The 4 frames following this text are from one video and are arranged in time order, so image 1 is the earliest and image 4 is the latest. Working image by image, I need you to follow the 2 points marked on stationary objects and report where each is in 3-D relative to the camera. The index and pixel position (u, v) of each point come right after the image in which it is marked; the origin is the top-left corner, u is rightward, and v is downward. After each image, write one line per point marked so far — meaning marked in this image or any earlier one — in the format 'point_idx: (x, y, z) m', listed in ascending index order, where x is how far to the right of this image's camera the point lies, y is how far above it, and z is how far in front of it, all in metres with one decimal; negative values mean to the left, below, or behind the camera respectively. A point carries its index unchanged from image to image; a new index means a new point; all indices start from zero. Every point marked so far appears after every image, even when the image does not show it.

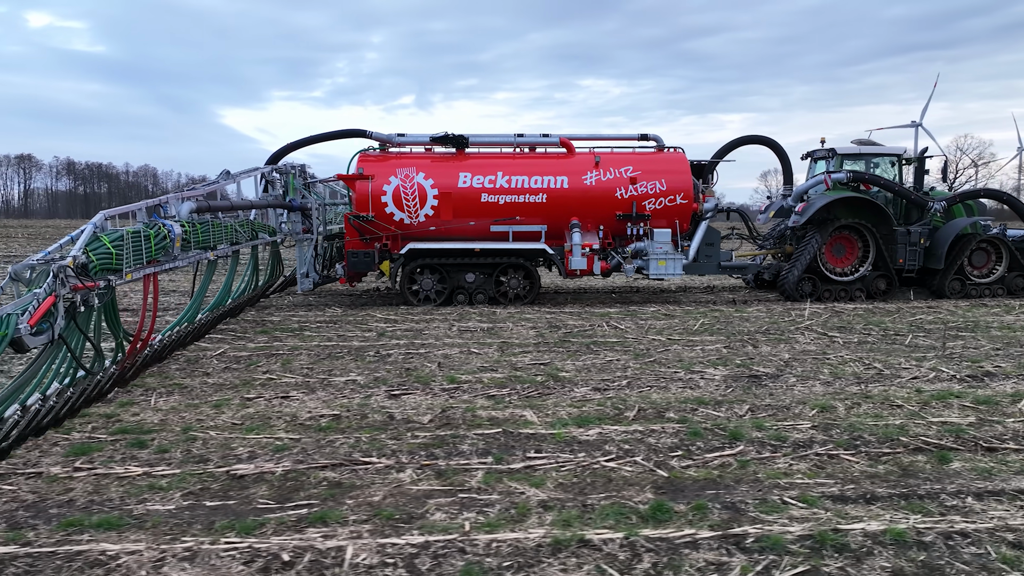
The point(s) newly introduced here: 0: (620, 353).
0: (+1.0, -0.6, +6.1) m
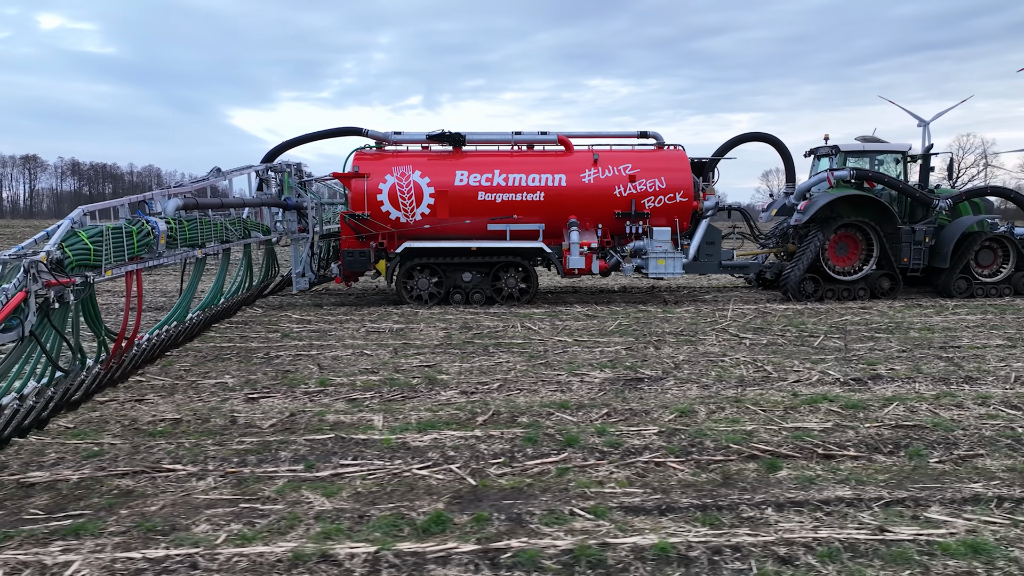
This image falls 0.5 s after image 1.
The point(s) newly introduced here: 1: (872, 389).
0: (0.0, -0.6, +6.0) m
1: (+2.7, -0.8, +4.8) m
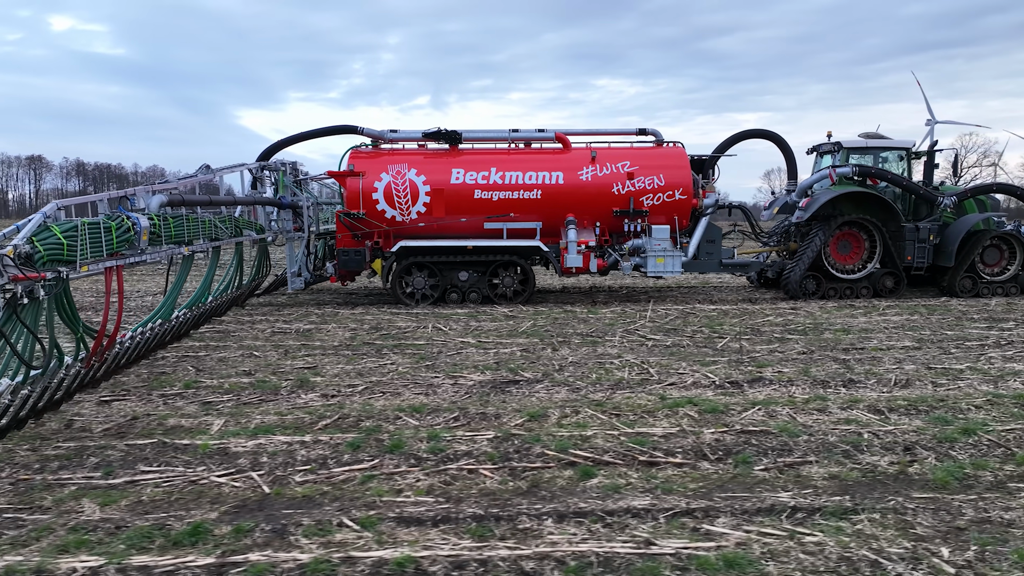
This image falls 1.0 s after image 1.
0: (-1.0, -0.6, +5.8) m
1: (+1.7, -0.8, +4.7) m
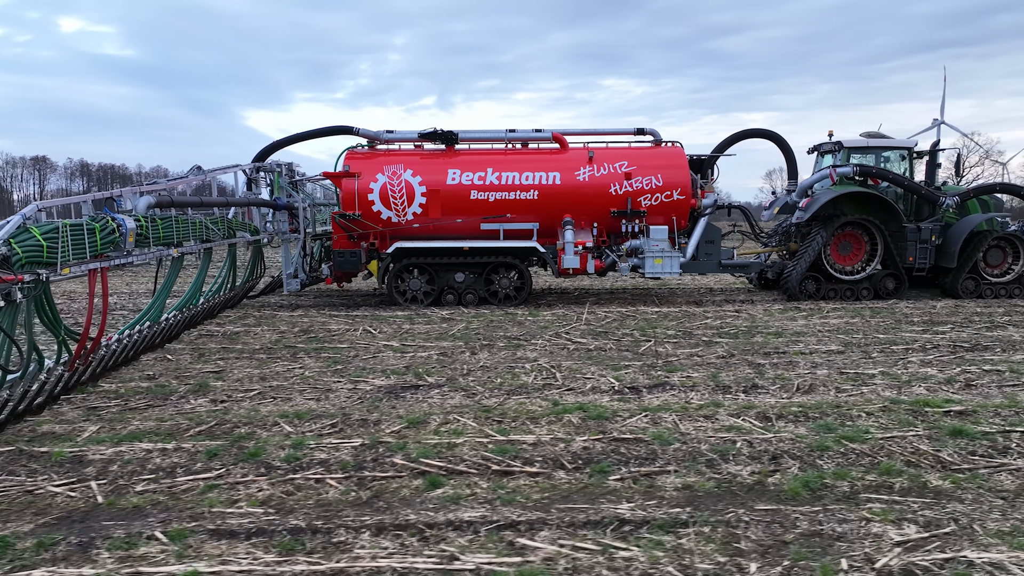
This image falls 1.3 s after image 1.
0: (-1.7, -0.6, +5.7) m
1: (+0.9, -0.8, +4.6) m
